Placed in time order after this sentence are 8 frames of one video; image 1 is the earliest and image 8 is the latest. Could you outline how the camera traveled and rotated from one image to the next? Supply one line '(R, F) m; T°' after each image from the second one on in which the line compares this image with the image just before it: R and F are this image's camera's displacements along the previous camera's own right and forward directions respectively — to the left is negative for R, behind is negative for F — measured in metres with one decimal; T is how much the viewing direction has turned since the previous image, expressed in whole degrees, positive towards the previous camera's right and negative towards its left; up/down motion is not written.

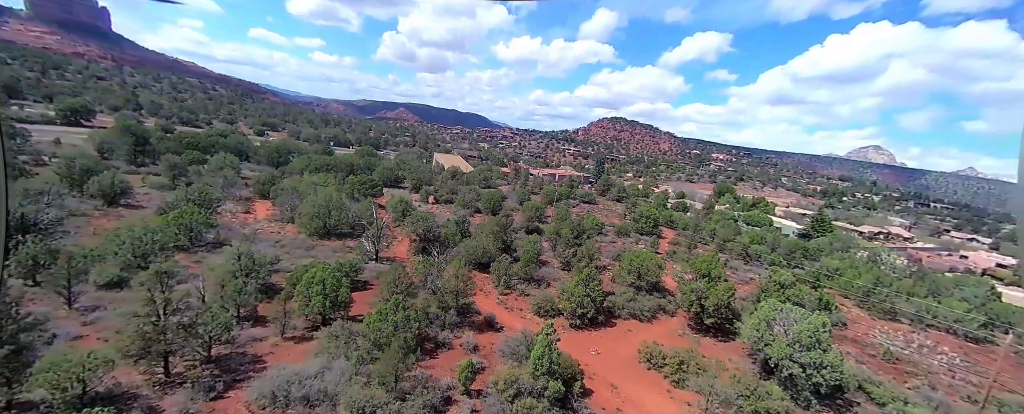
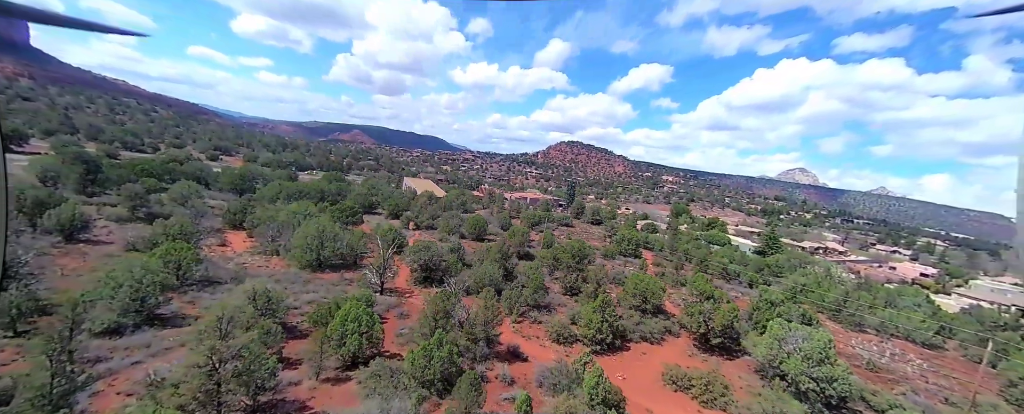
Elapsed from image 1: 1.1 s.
(-1.4, -0.1) m; +5°
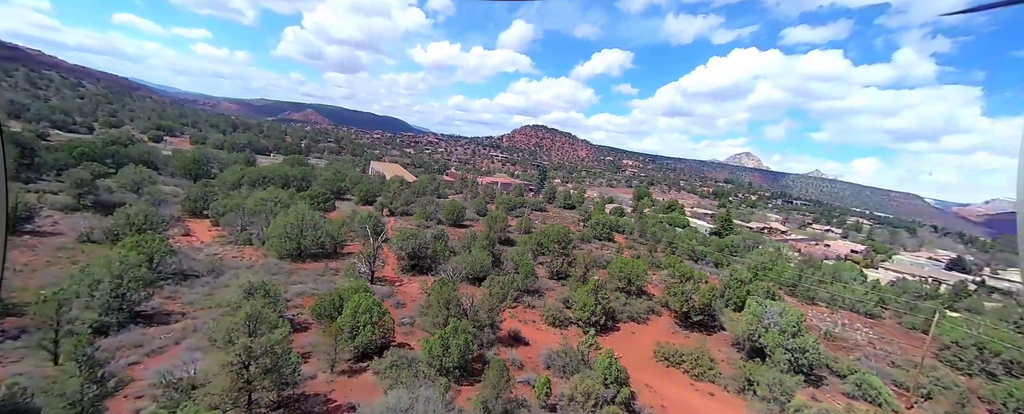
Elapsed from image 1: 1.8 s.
(-0.9, 0.0) m; +5°
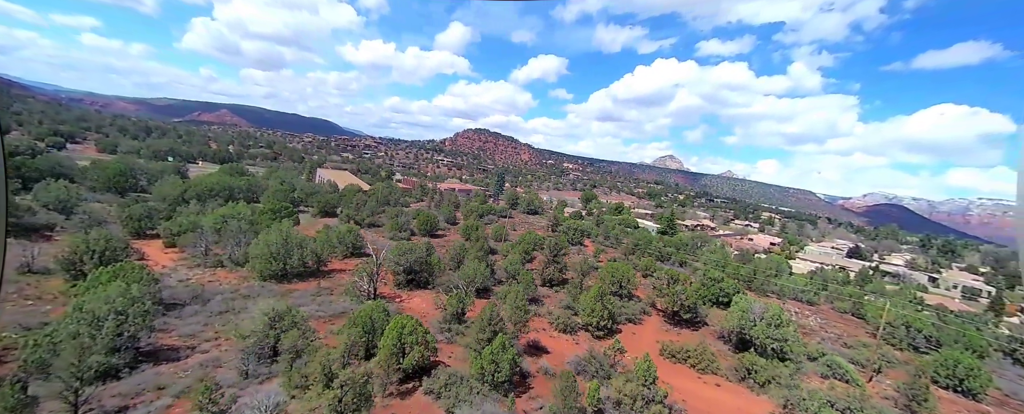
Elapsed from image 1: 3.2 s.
(-1.7, -0.2) m; +7°
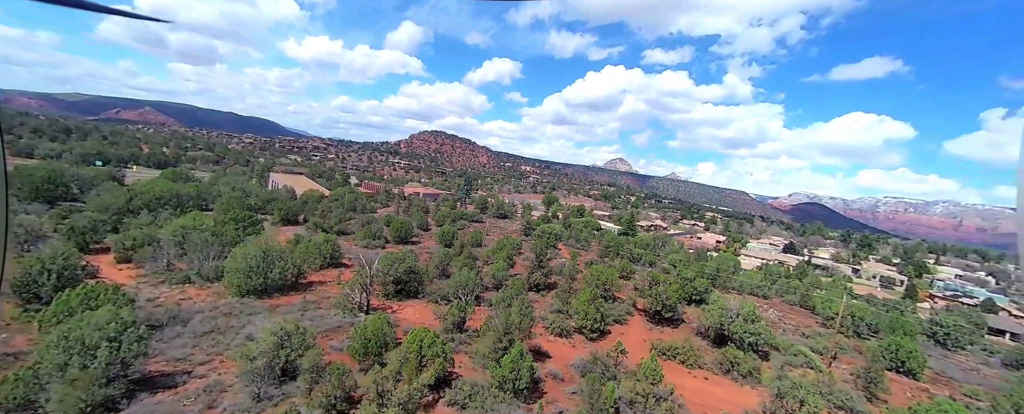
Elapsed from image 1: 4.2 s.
(-1.0, -0.2) m; +5°
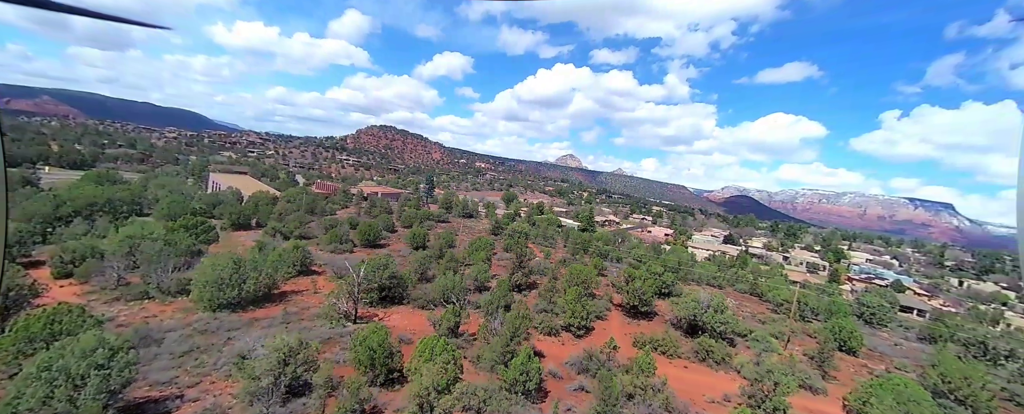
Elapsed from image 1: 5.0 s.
(-0.9, -0.2) m; +6°
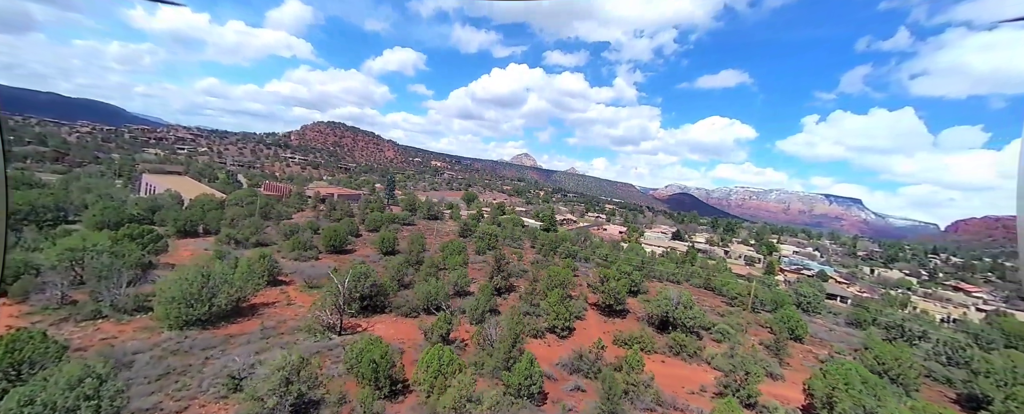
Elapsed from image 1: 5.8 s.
(-0.8, -0.3) m; +6°
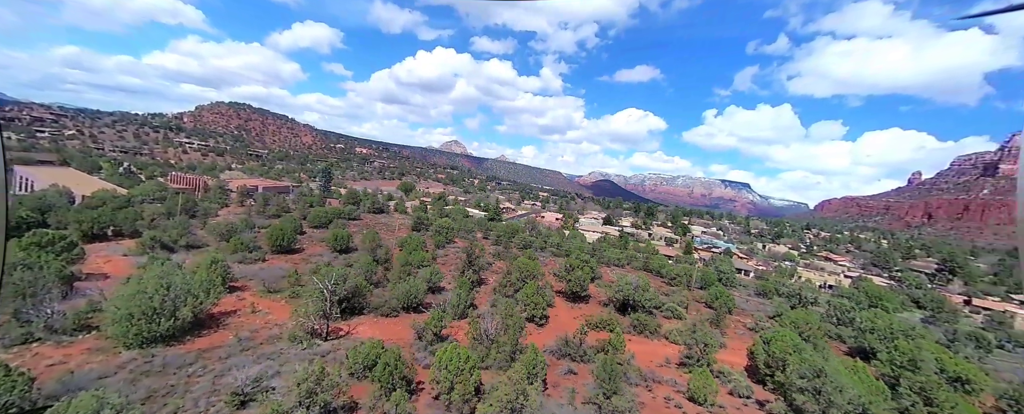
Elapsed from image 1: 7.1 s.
(-1.3, -0.6) m; +8°
